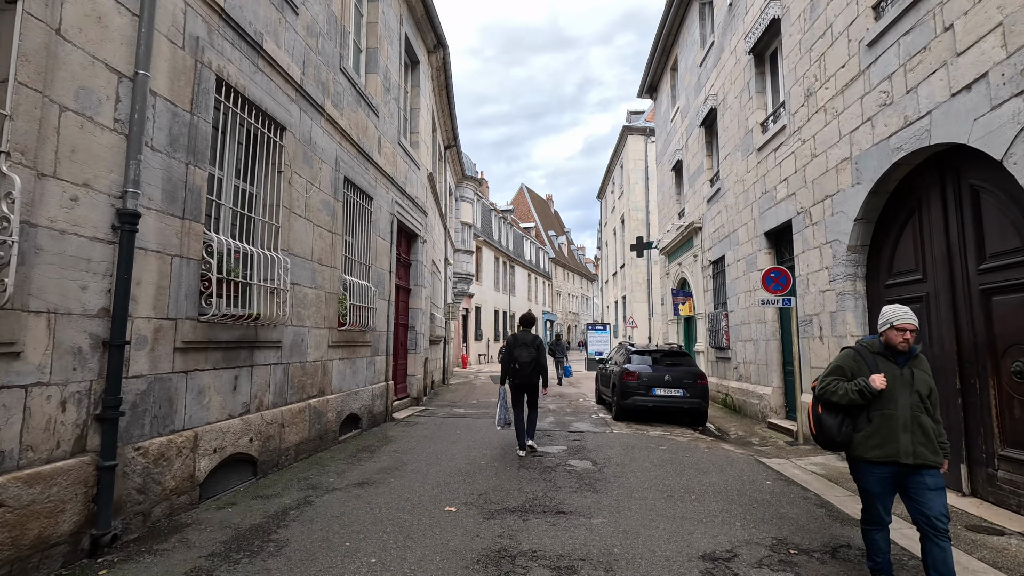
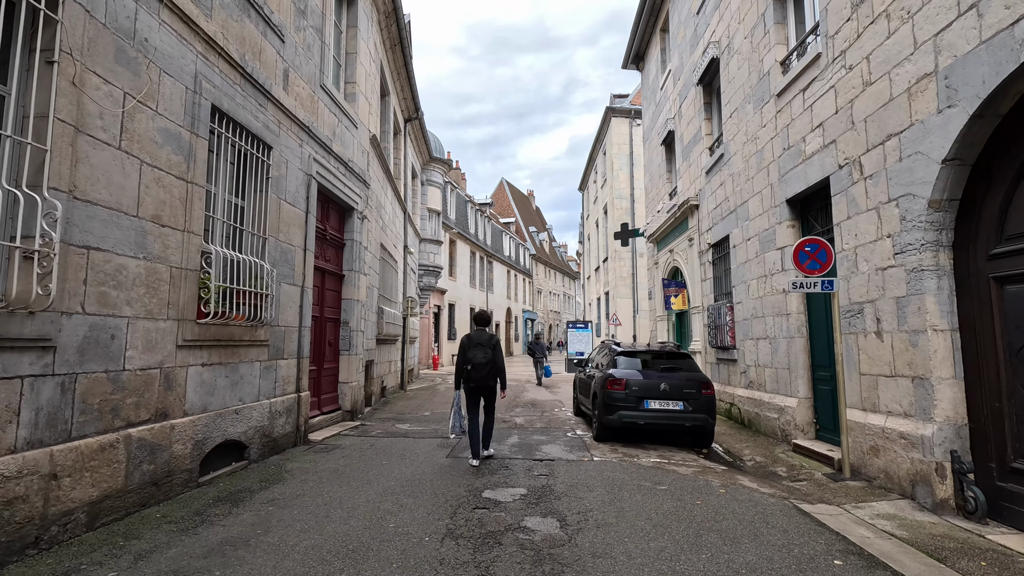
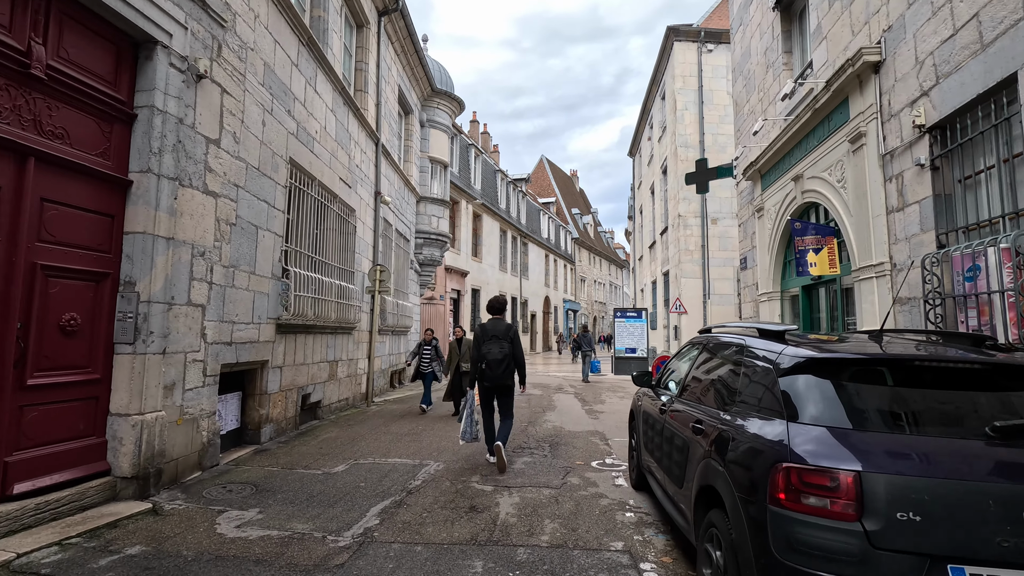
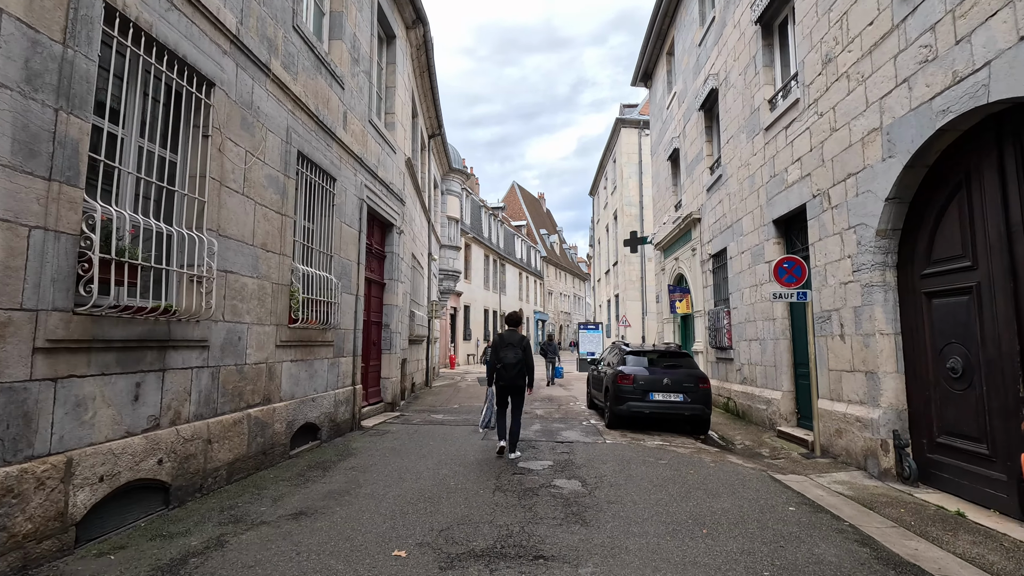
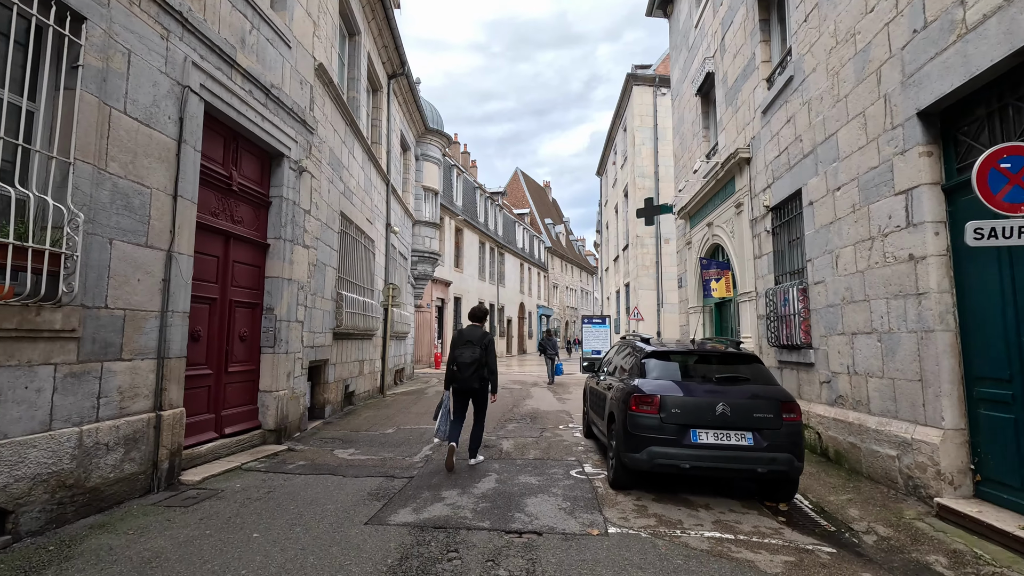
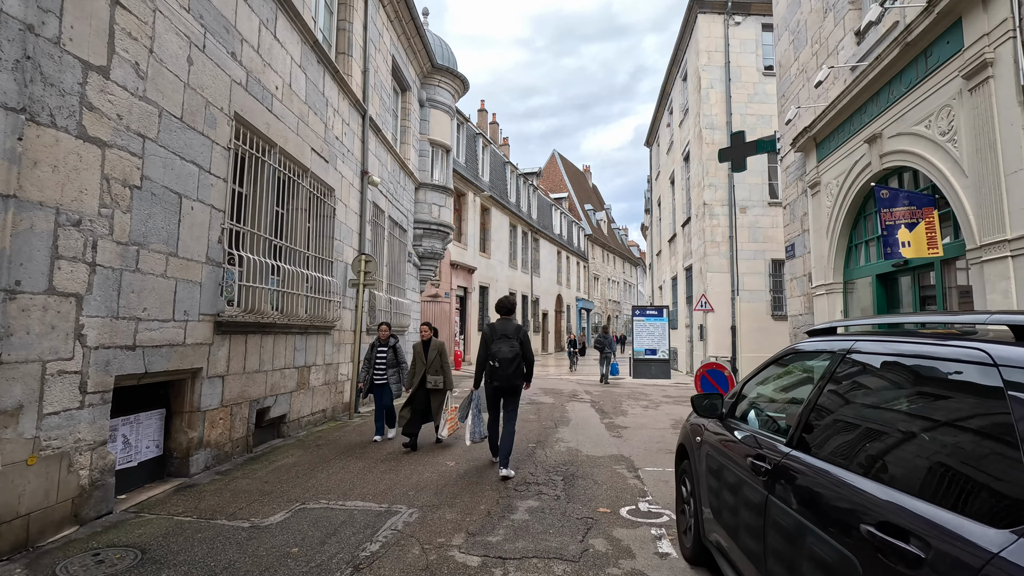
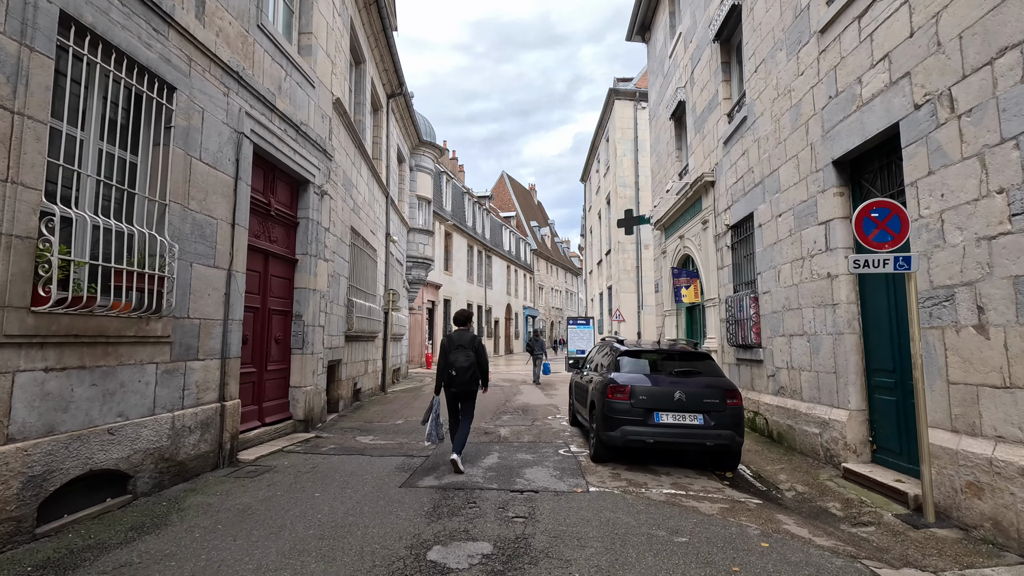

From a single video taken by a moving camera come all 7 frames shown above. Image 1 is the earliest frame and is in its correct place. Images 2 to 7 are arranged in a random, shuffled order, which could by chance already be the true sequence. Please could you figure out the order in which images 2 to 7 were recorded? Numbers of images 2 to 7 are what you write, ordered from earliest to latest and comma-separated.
4, 2, 7, 5, 3, 6
